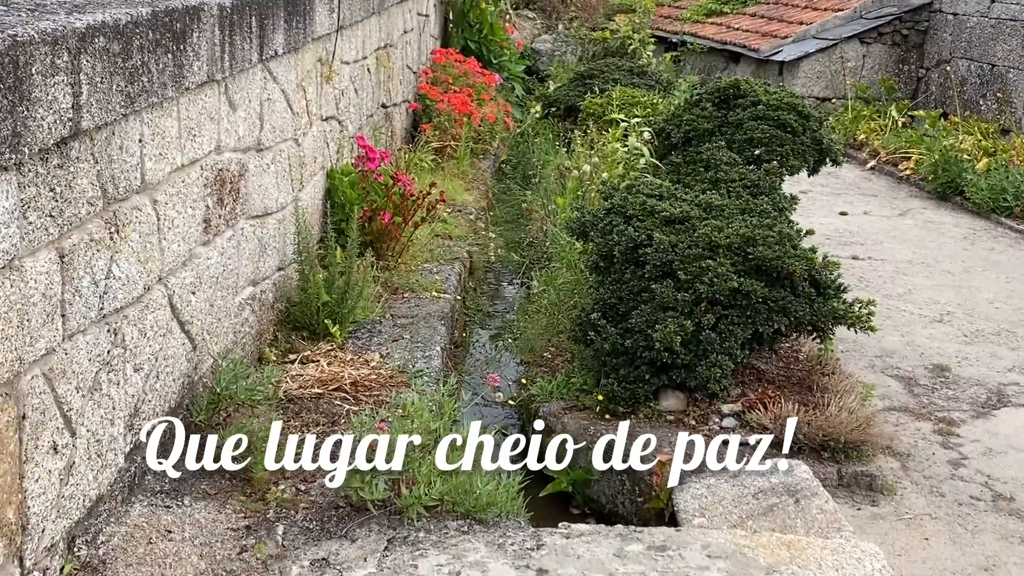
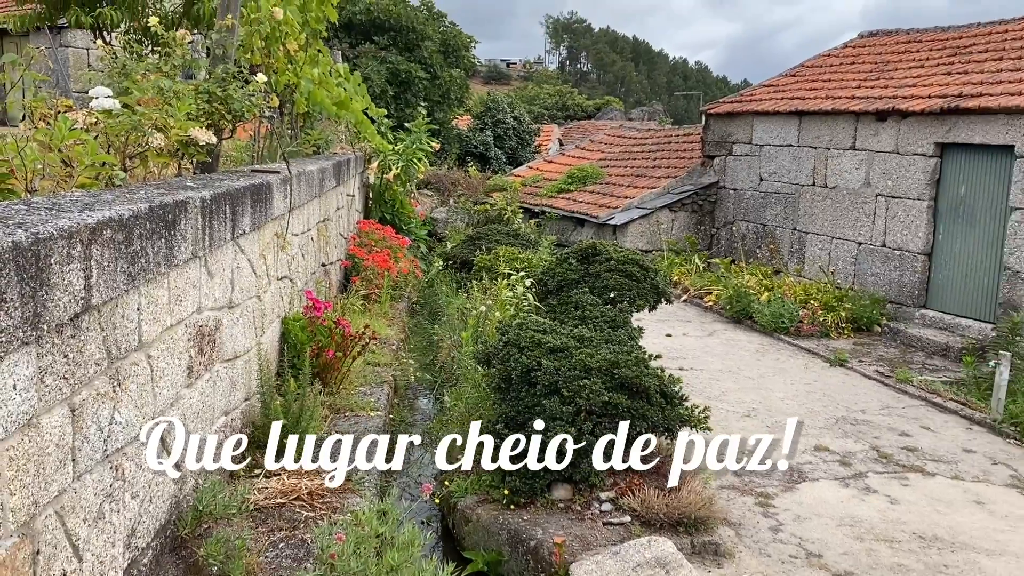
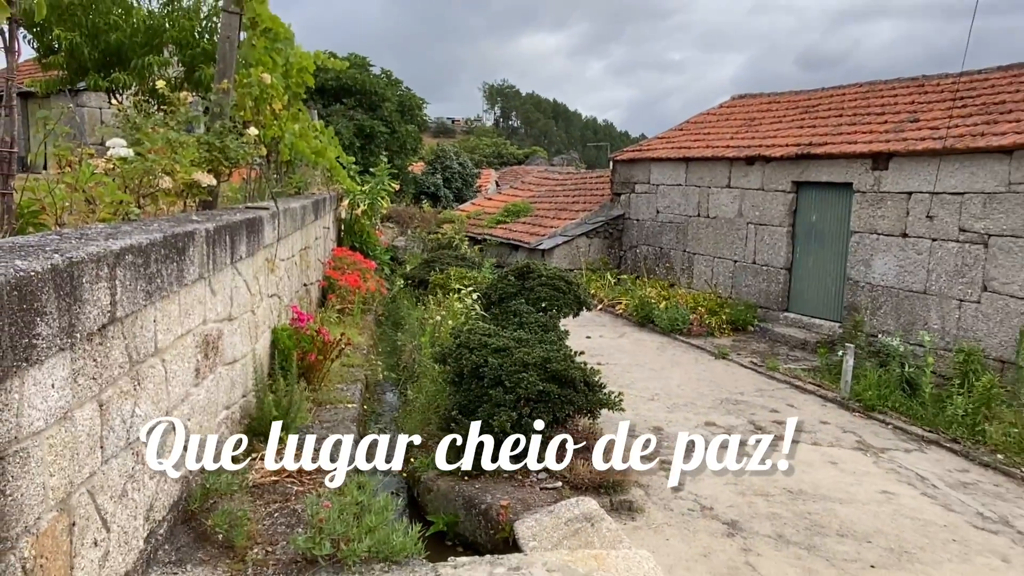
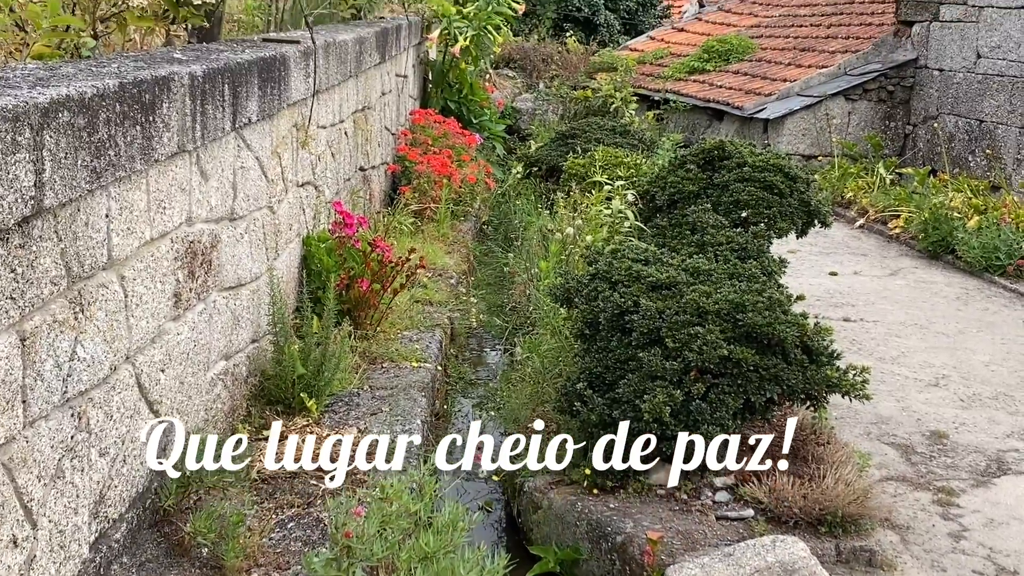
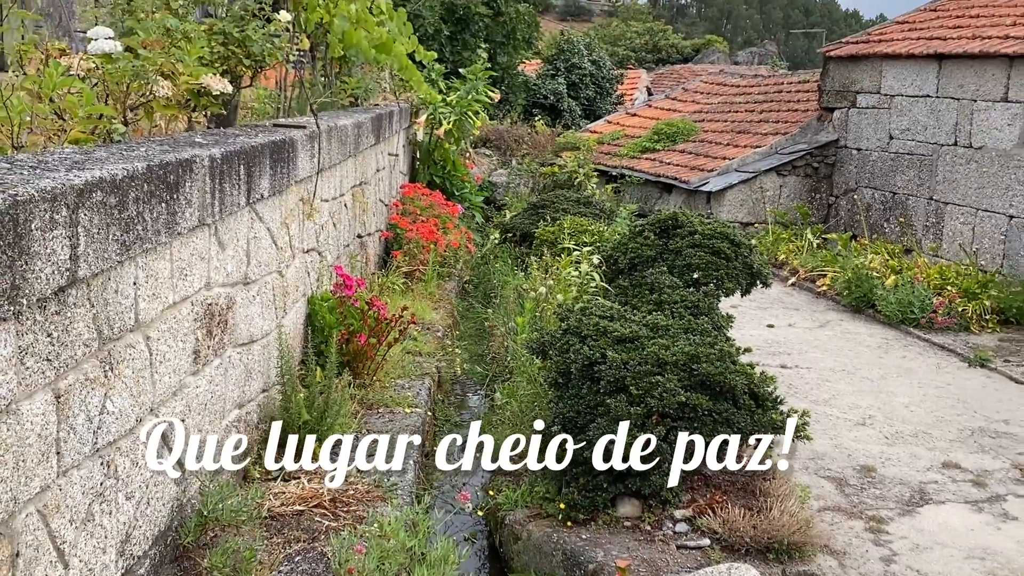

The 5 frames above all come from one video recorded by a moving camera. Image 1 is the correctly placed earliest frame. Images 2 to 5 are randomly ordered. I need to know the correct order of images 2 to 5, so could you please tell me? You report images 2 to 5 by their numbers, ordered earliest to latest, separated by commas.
4, 5, 2, 3
